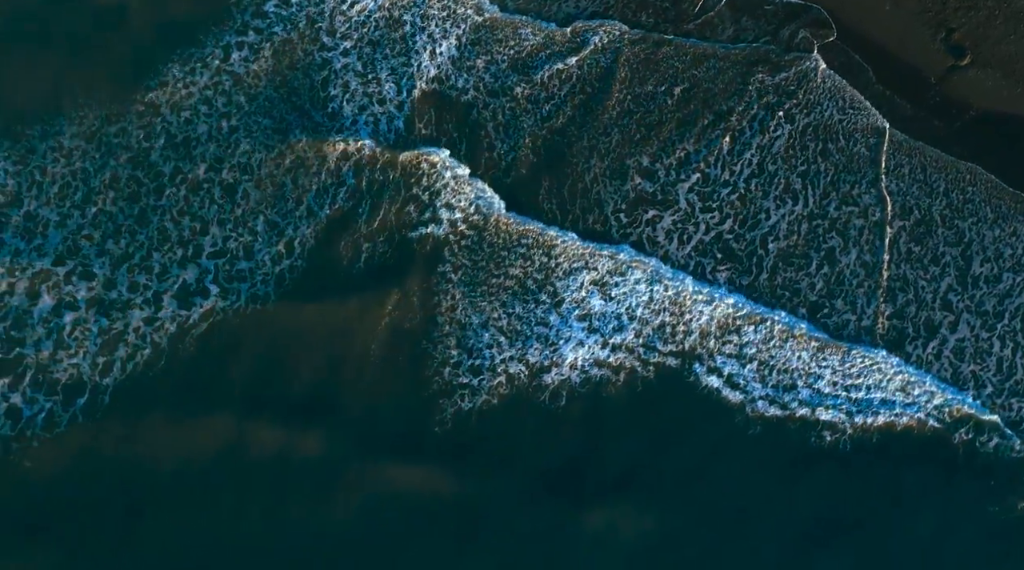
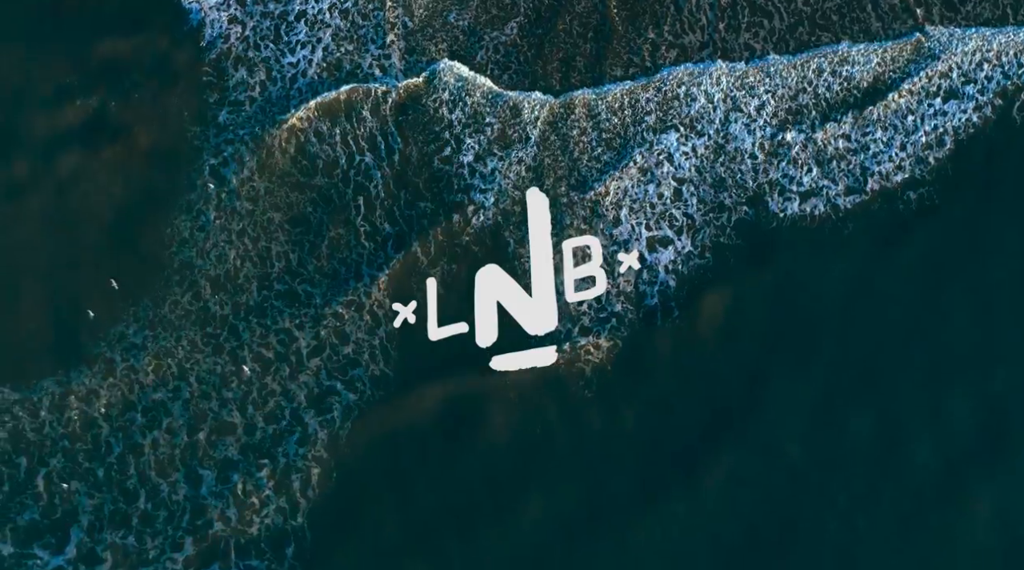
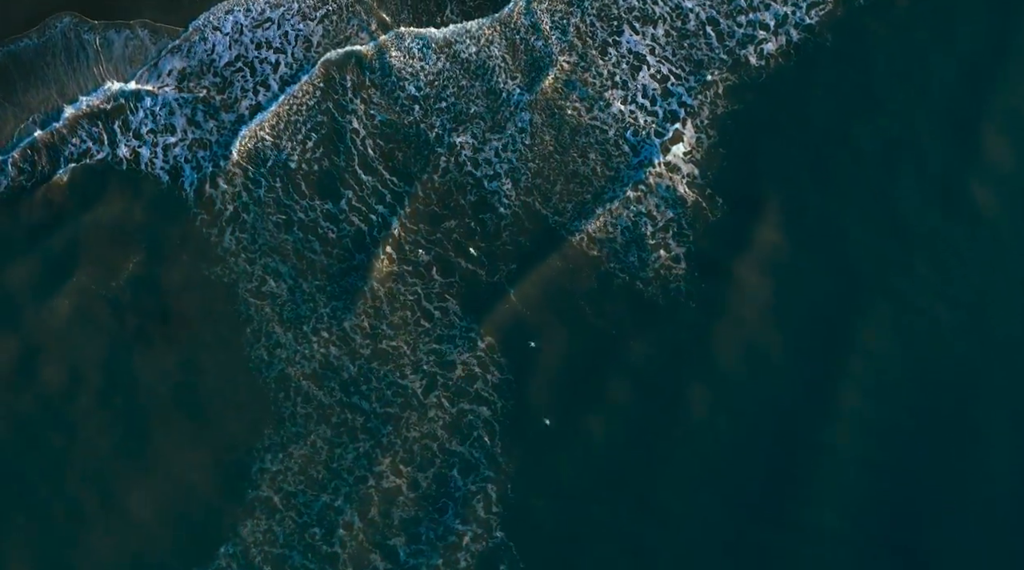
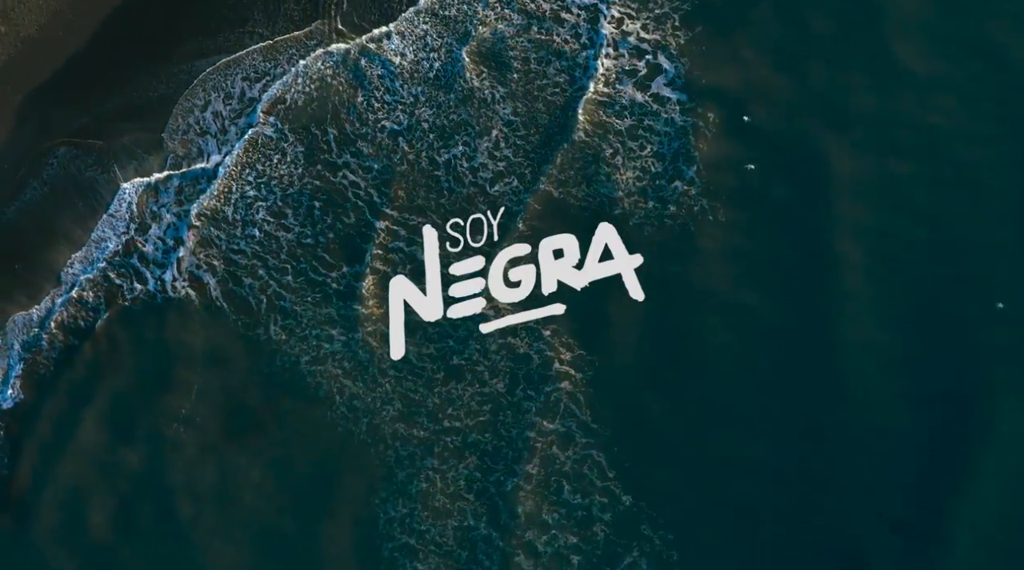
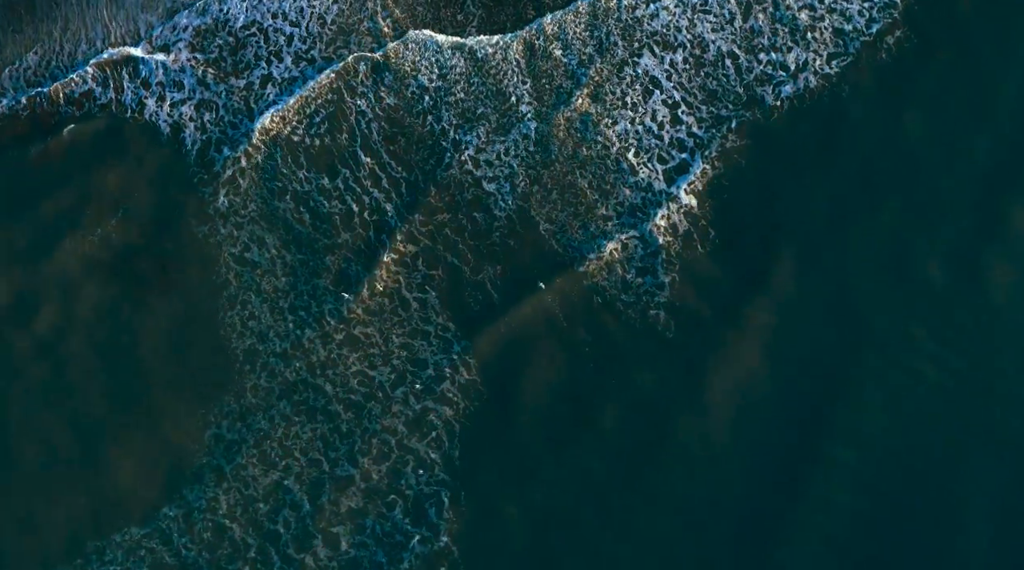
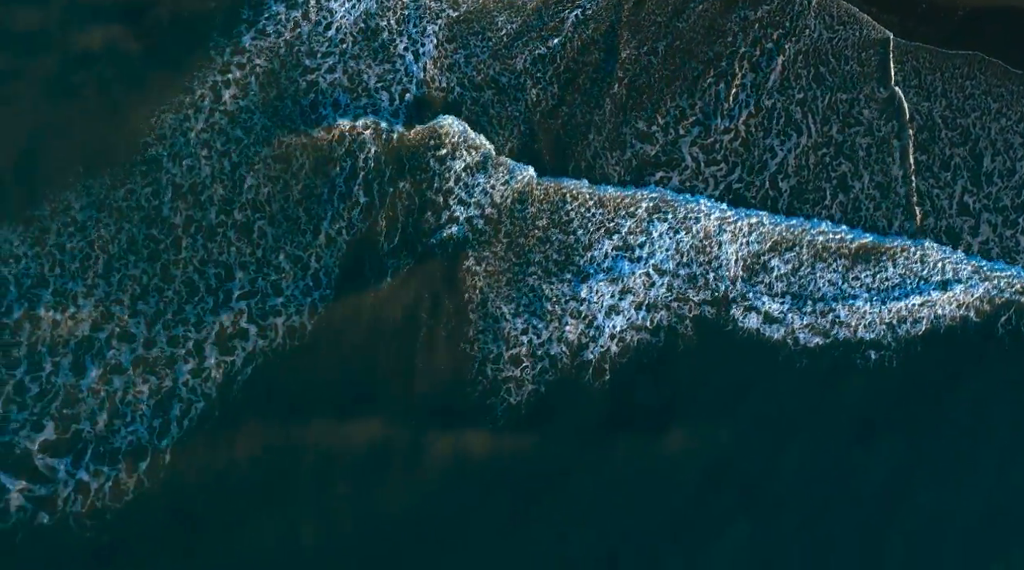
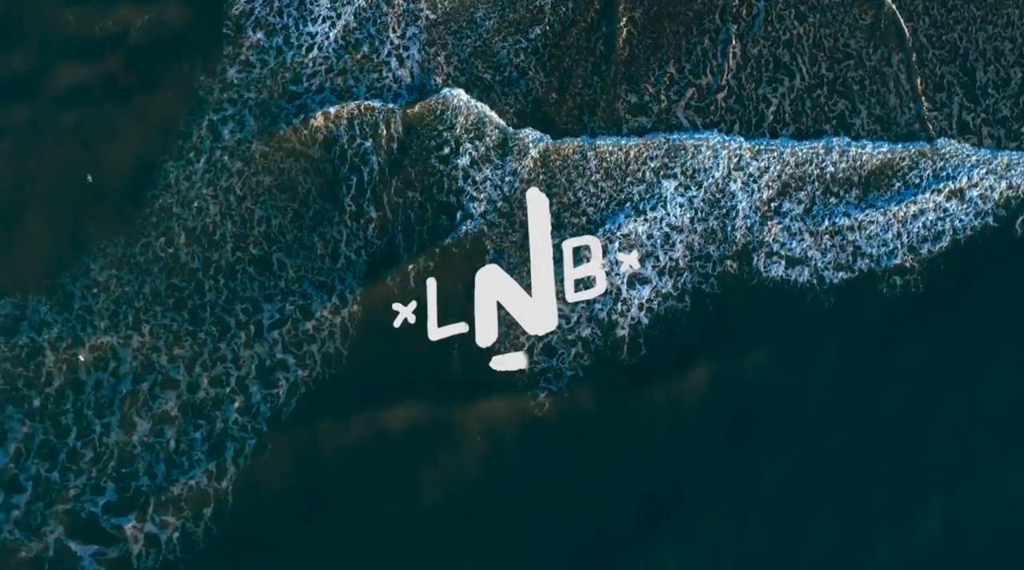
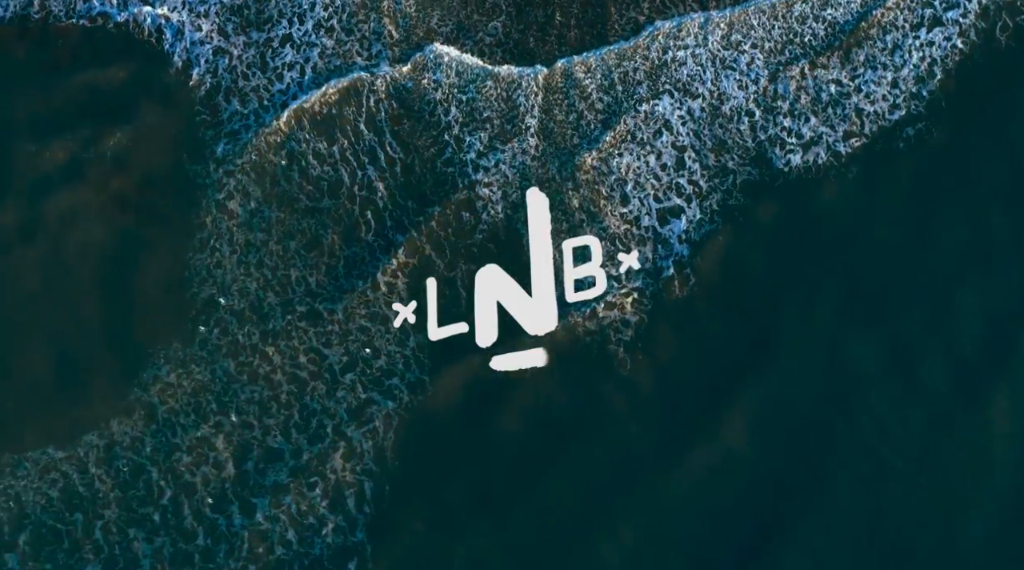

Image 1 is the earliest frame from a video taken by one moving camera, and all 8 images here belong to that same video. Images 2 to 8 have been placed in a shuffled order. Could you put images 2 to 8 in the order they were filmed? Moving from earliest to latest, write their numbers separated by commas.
6, 7, 2, 8, 5, 3, 4
